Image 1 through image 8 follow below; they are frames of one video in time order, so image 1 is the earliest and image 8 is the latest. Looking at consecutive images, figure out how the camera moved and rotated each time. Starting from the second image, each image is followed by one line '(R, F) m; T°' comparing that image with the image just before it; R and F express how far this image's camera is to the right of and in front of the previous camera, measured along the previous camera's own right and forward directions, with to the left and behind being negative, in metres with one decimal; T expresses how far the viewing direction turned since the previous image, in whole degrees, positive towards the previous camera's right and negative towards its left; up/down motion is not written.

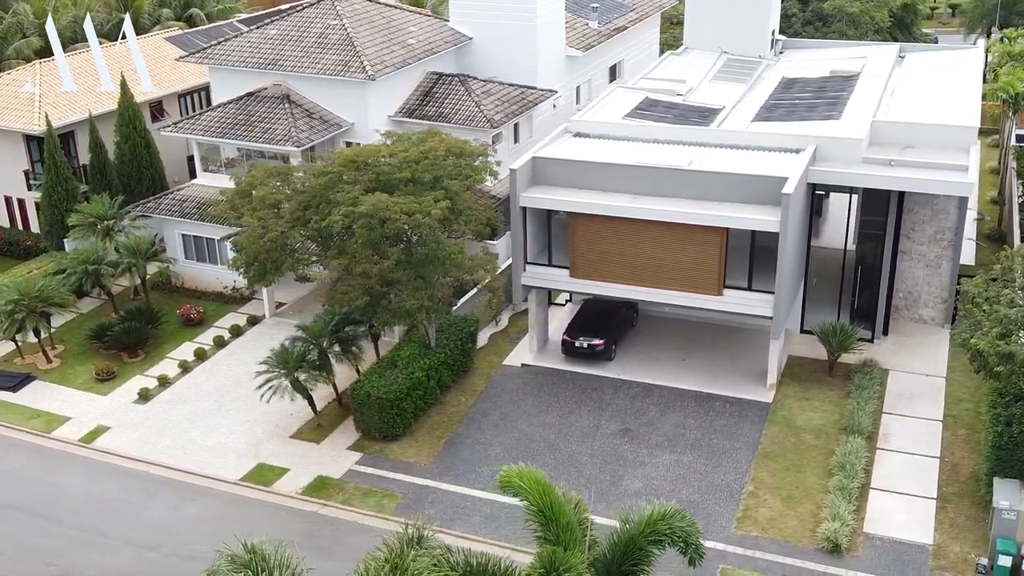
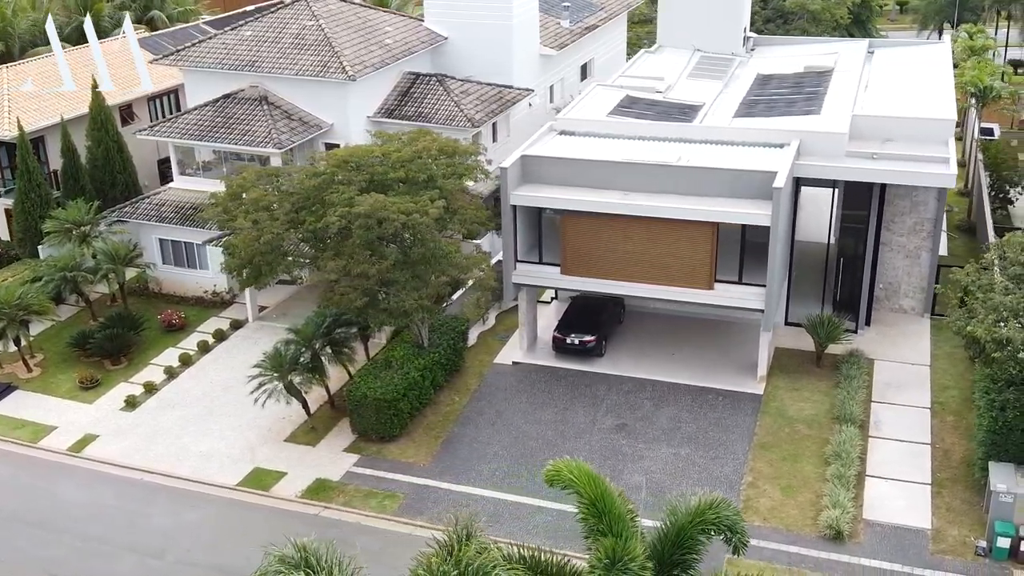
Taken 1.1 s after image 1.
(-0.9, 0.0) m; +2°
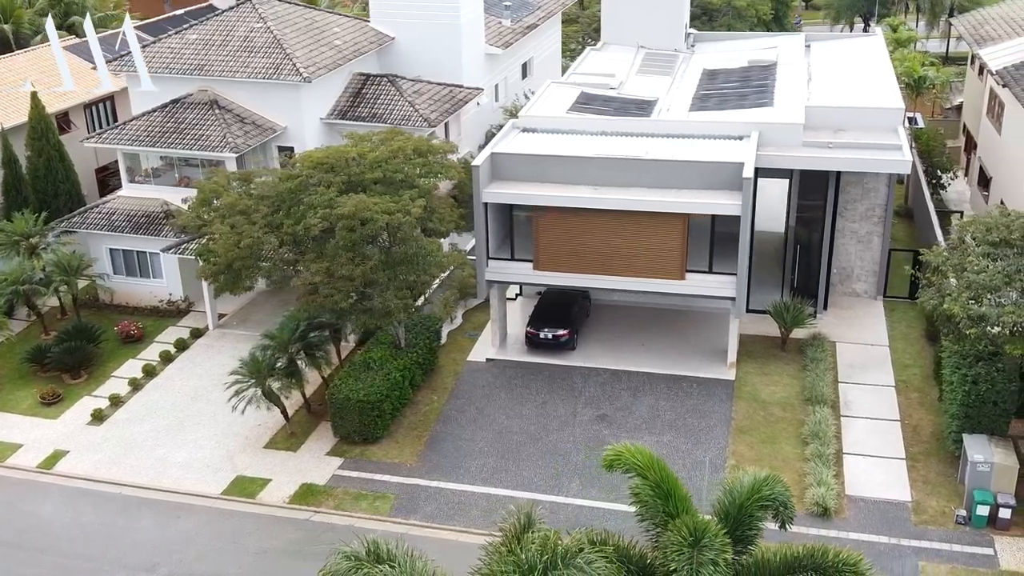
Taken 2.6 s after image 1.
(-1.5, -0.1) m; +5°
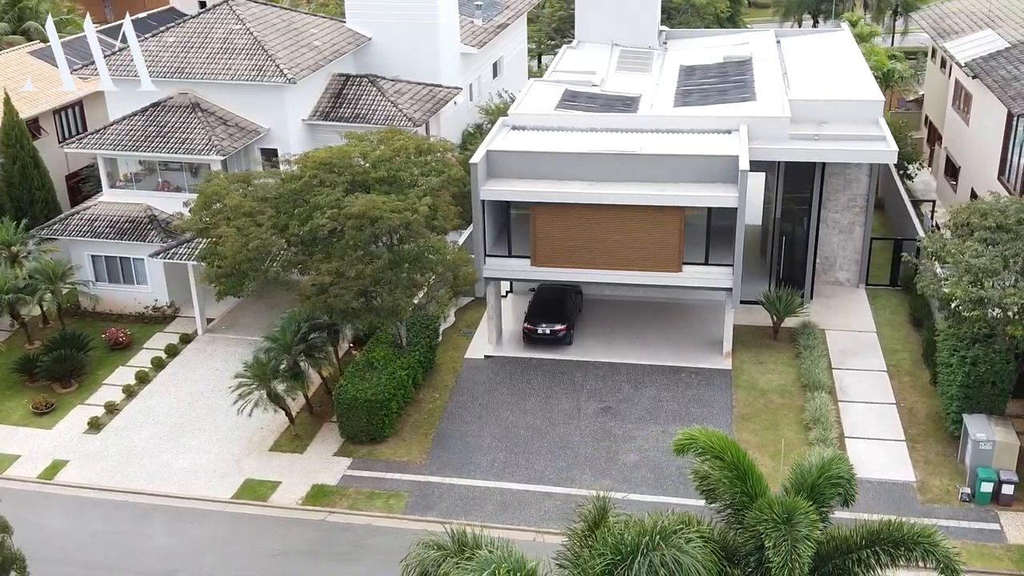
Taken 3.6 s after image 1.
(-1.4, -0.2) m; +3°
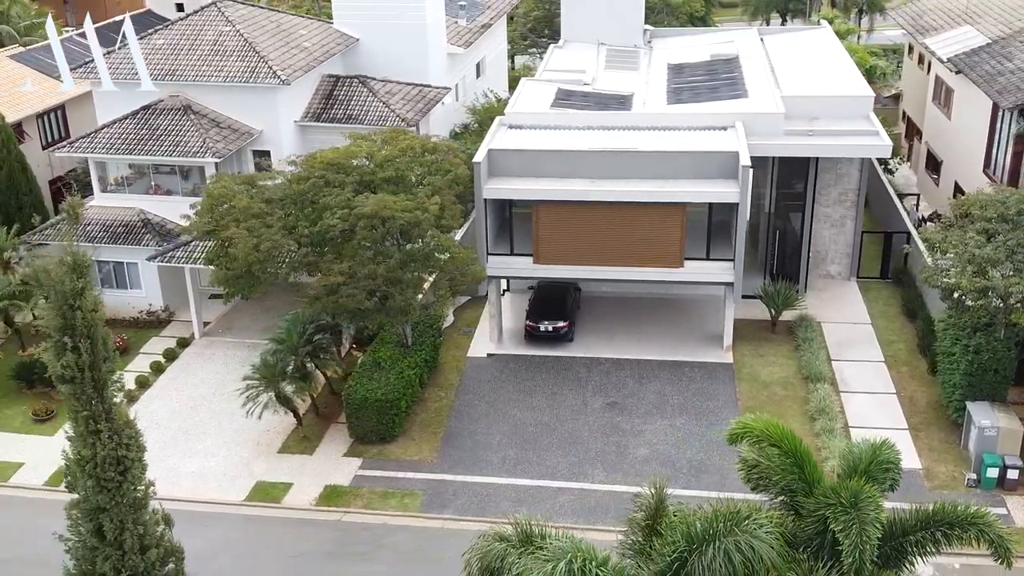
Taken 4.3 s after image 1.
(-1.0, -0.1) m; +2°
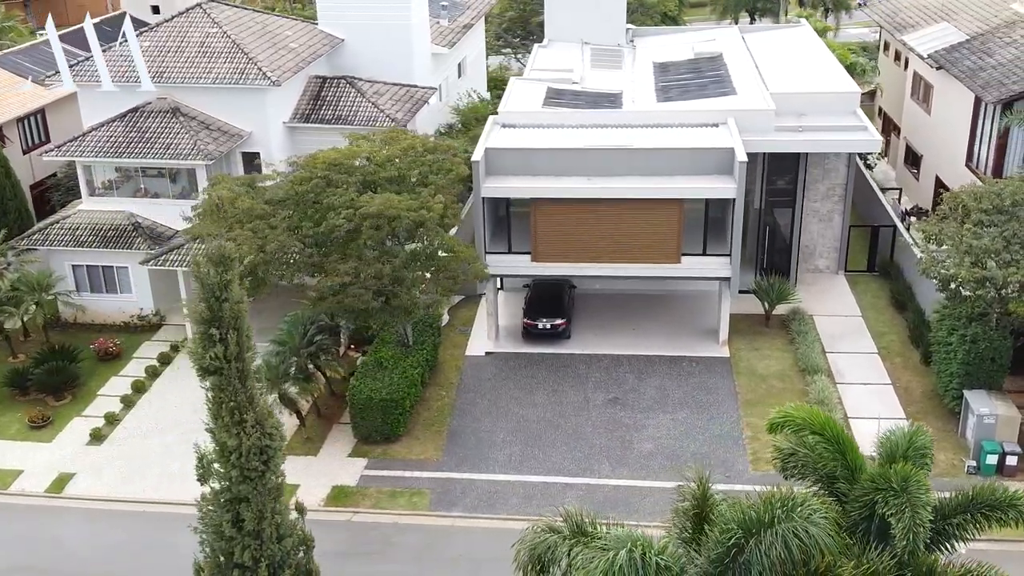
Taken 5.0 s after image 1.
(-0.9, -0.1) m; +2°
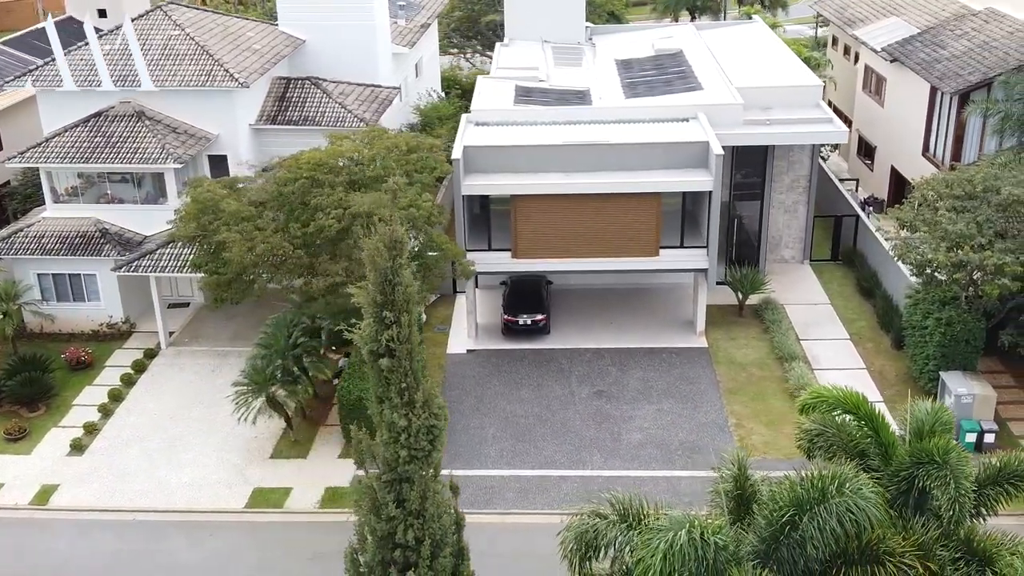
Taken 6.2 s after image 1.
(-1.1, -0.1) m; +3°
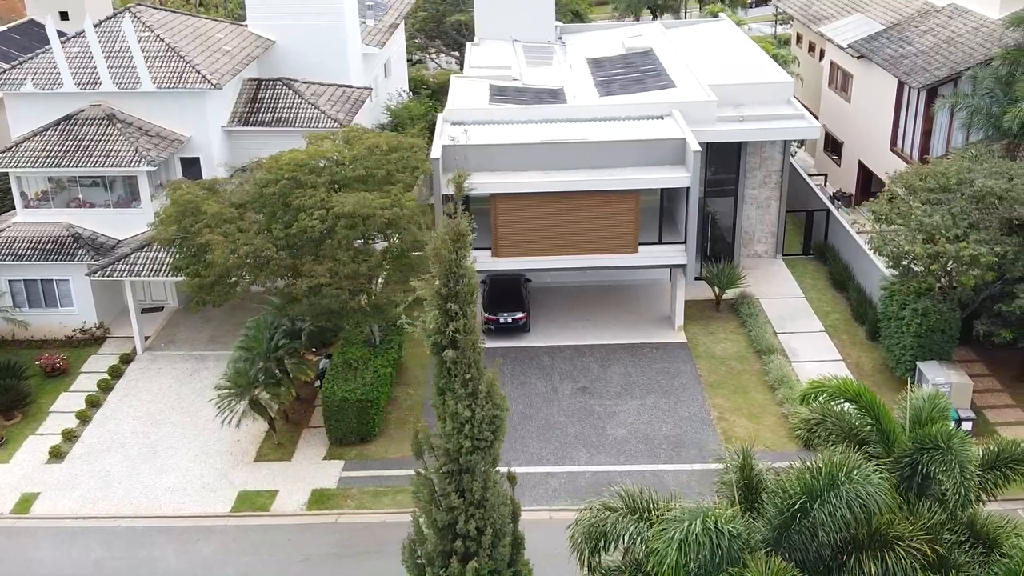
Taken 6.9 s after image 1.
(-0.5, -0.1) m; +2°
